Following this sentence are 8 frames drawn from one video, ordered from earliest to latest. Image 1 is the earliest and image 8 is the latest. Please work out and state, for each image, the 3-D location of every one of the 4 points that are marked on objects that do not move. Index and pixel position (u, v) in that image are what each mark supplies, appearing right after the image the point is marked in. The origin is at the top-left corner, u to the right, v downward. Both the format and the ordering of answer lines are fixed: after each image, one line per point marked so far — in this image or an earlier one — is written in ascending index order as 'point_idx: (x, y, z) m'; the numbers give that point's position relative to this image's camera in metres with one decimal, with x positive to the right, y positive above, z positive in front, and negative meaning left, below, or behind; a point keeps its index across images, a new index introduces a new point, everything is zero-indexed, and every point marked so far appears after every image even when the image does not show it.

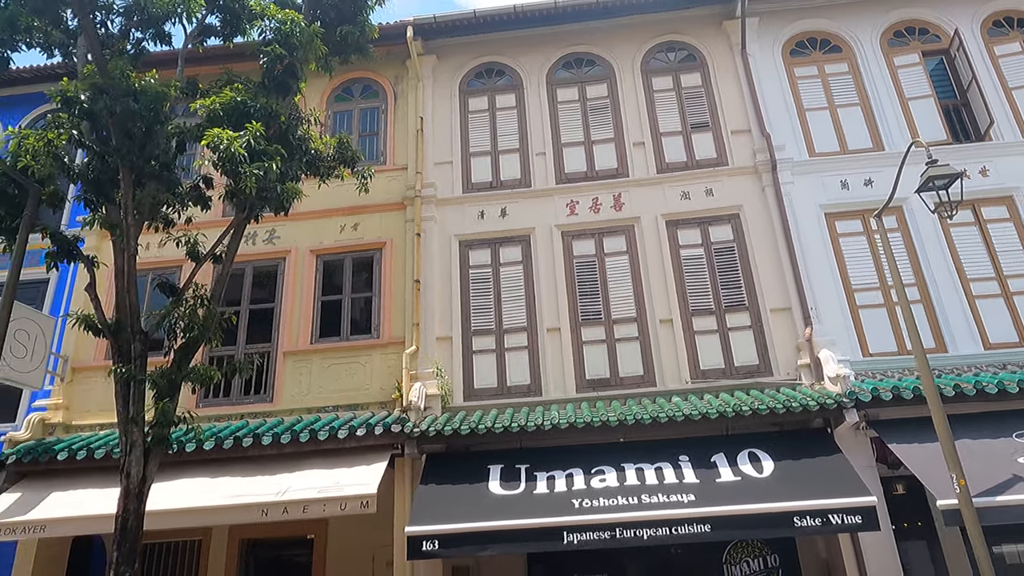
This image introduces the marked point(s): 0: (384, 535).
0: (-2.0, -3.7, +9.9) m
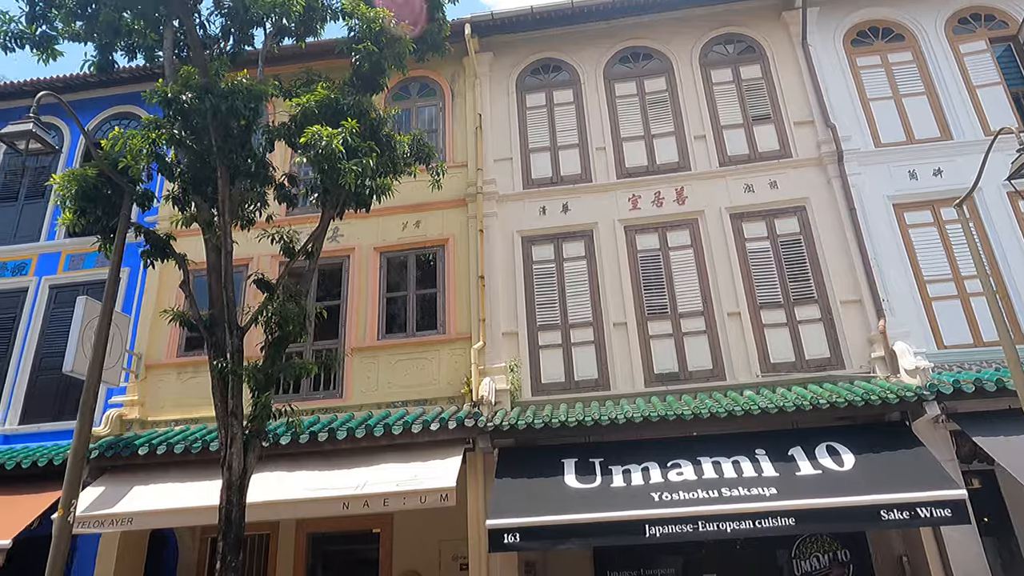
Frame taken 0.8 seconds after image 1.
0: (-1.0, -3.6, +10.0) m
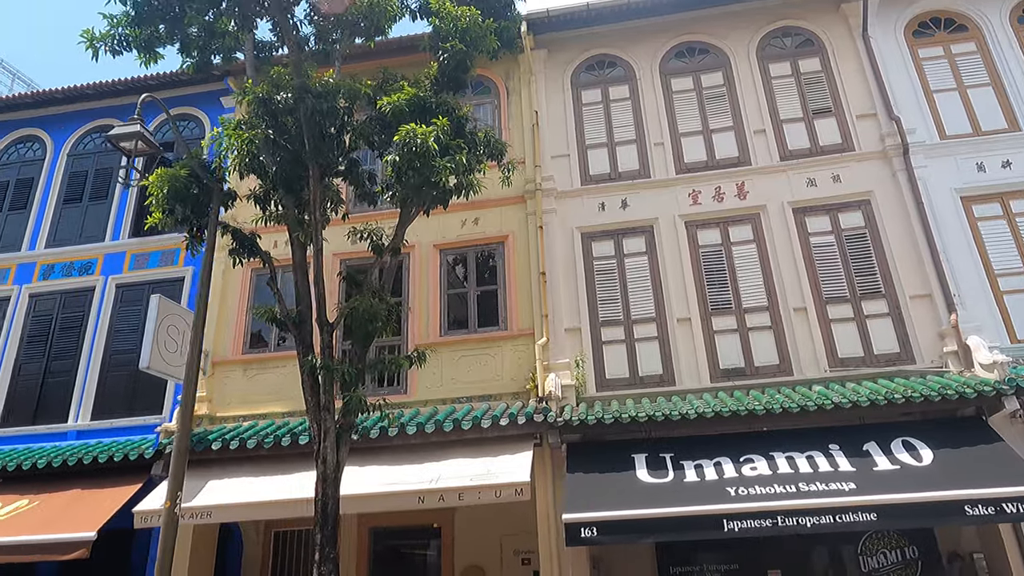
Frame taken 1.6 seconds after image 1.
0: (-0.1, -3.6, +10.1) m
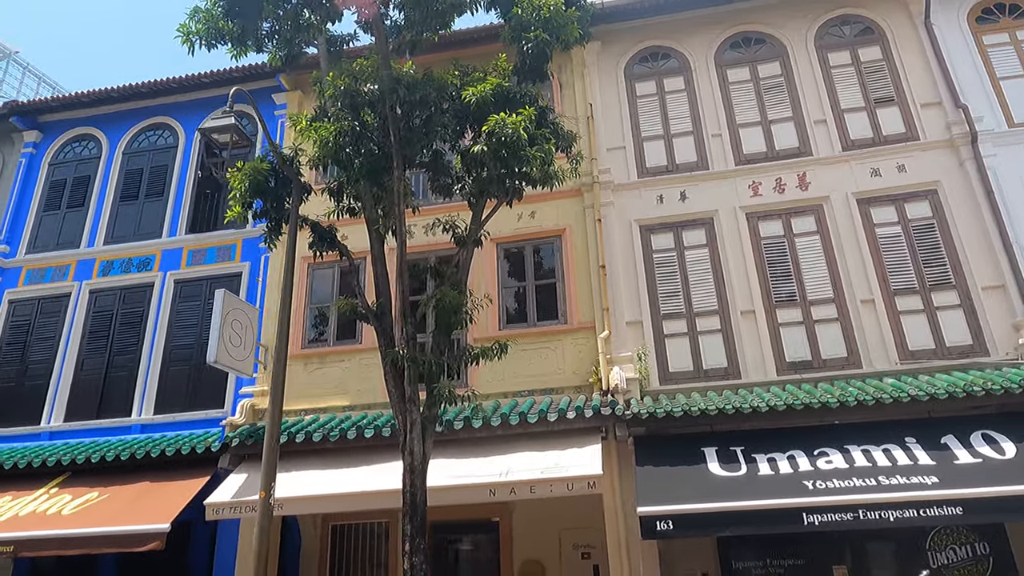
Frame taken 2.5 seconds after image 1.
0: (+0.8, -3.5, +10.0) m
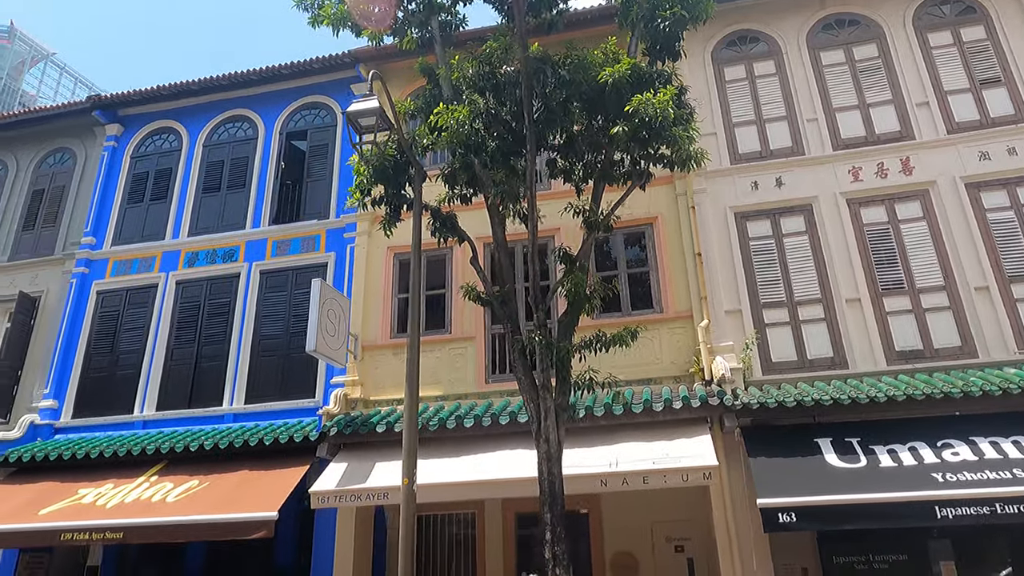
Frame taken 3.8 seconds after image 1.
0: (+2.1, -3.3, +9.9) m
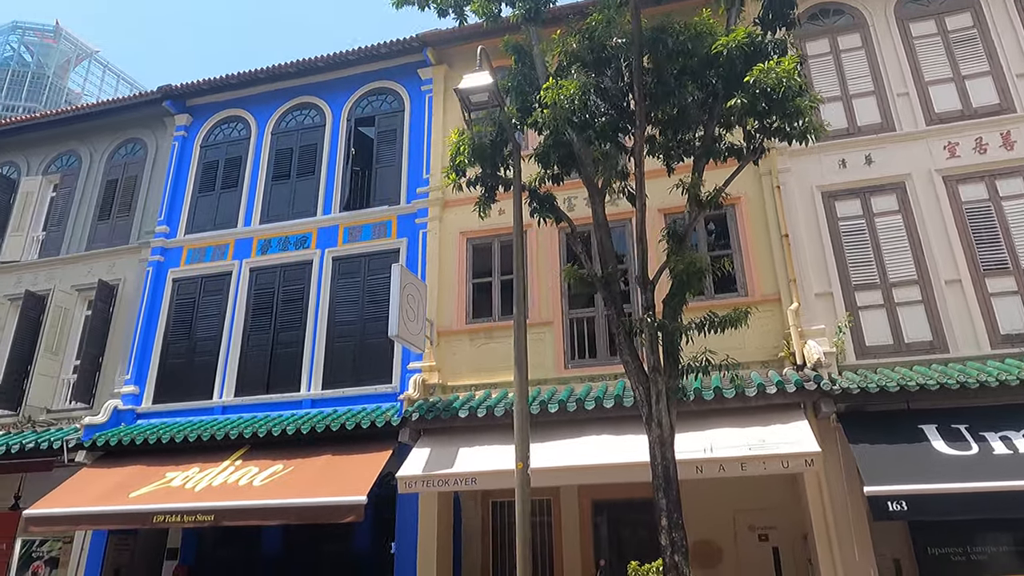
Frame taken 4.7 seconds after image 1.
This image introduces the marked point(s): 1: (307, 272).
0: (+3.3, -3.1, +9.7) m
1: (-3.4, +0.3, +10.9) m
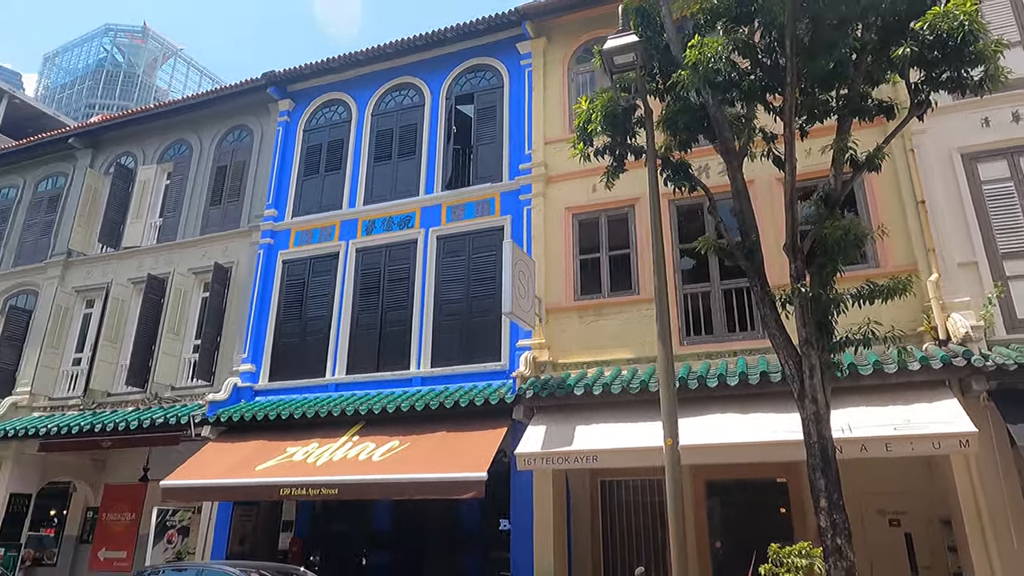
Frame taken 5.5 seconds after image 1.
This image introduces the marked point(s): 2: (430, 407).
0: (+4.9, -2.7, +9.2) m
1: (-1.7, +0.6, +11.0) m
2: (-1.1, -1.6, +9.2) m
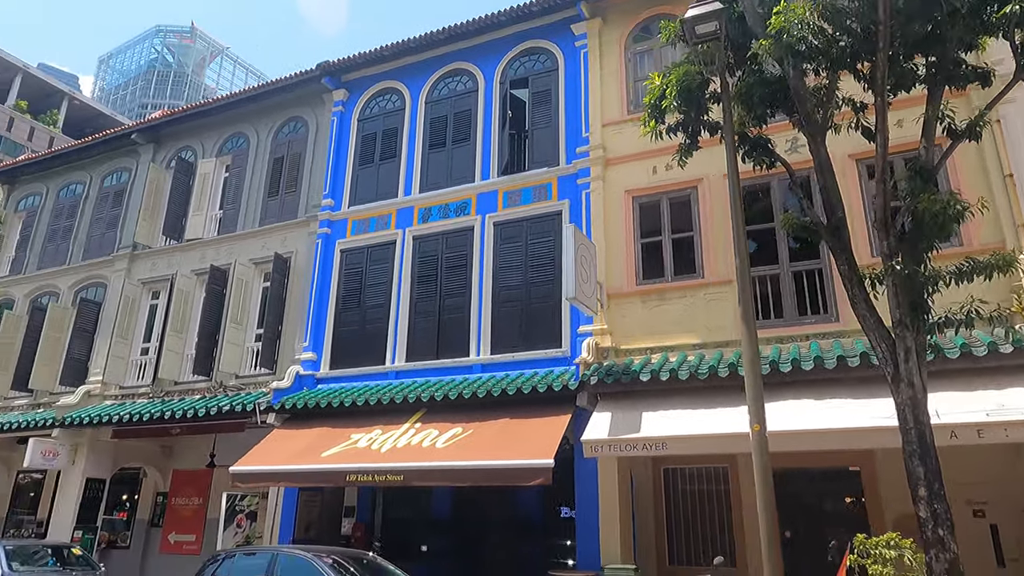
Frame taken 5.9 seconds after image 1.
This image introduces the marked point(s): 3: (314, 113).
0: (+5.7, -2.4, +8.8) m
1: (-0.7, +0.8, +11.0) m
2: (-0.3, -1.4, +9.1) m
3: (-3.9, +3.5, +13.2) m
